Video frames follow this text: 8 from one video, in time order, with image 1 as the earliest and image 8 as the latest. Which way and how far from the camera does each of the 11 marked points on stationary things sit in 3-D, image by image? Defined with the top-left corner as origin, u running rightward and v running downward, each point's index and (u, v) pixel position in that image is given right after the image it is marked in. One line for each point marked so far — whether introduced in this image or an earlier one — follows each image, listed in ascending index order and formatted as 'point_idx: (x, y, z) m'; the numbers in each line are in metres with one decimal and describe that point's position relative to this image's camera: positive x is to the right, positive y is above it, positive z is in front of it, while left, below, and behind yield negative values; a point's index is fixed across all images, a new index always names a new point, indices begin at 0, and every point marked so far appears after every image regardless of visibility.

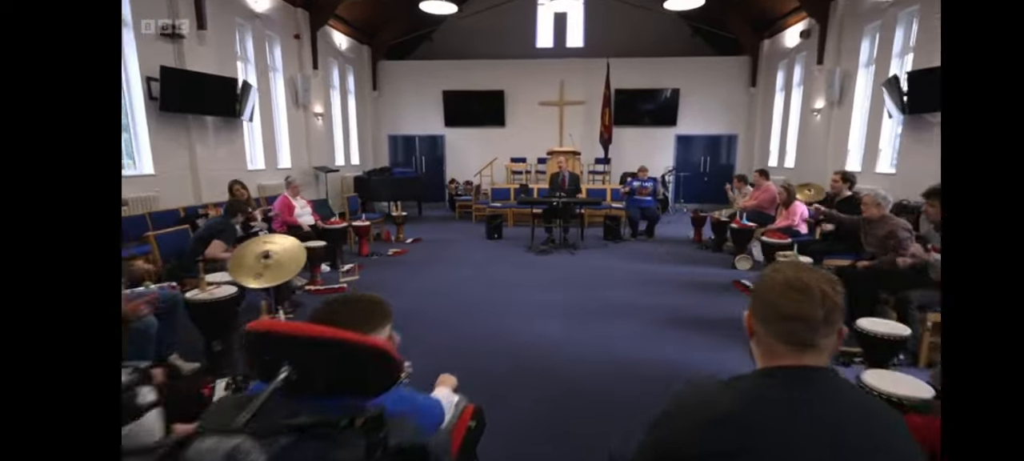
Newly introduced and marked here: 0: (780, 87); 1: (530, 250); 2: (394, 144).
0: (+5.9, +3.1, +9.6) m
1: (+0.2, -0.3, +6.4) m
2: (-3.1, +2.2, +11.4) m
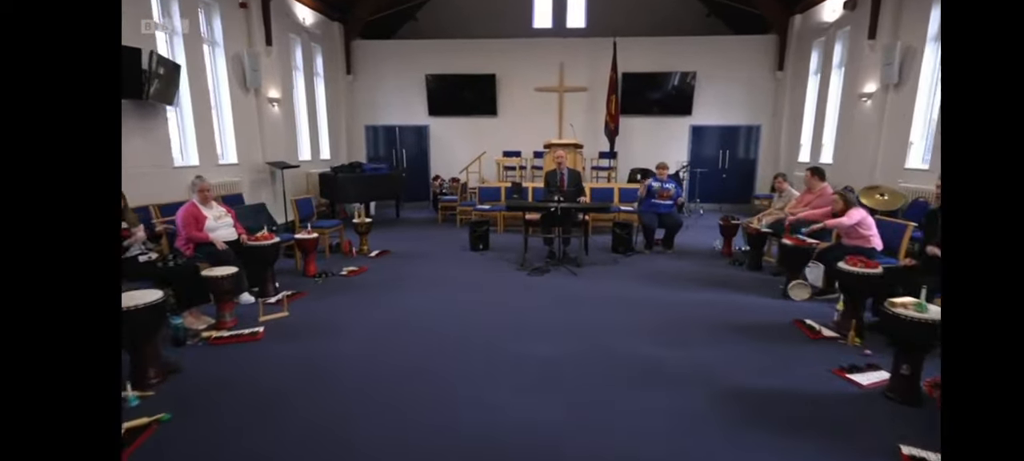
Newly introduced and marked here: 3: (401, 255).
0: (+5.8, +3.0, +8.3) m
1: (+0.1, -0.4, +5.2) m
2: (-3.2, +2.2, +10.1) m
3: (-1.5, -0.3, +5.9) m
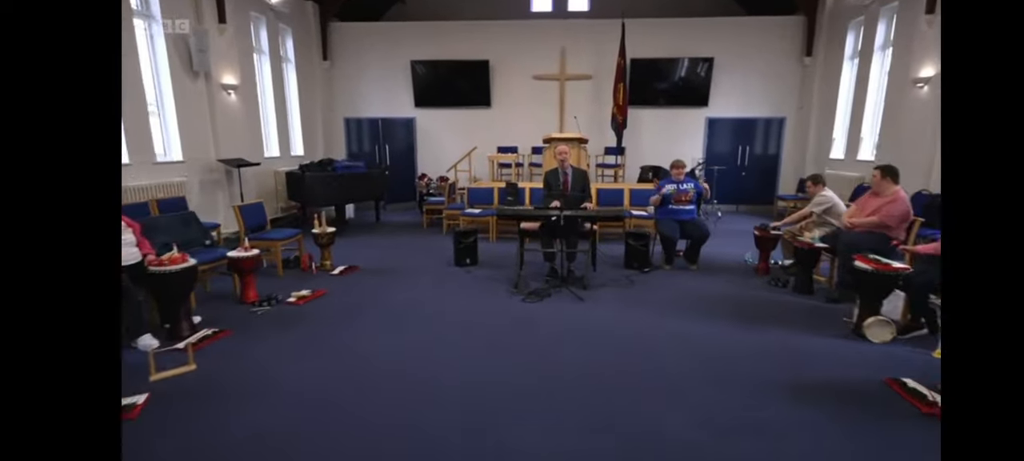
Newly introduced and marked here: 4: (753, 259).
0: (+5.7, +2.9, +7.4) m
1: (0.0, -0.6, +4.2) m
2: (-3.3, +2.1, +9.1) m
3: (-1.6, -0.4, +5.0) m
4: (+2.8, -0.3, +5.1) m
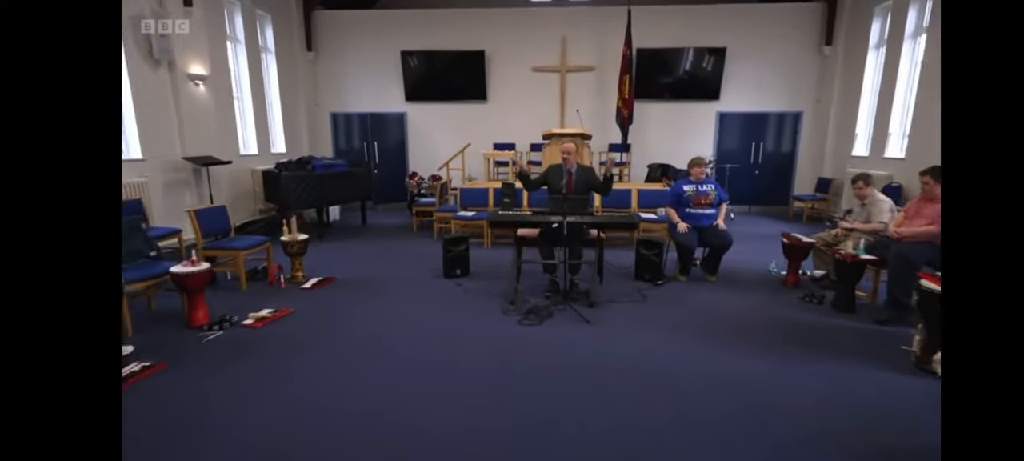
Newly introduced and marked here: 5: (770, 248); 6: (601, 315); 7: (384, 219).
0: (+5.6, +2.9, +6.8) m
1: (0.0, -0.6, +3.7) m
2: (-3.4, +2.0, +8.5) m
3: (-1.6, -0.5, +4.4) m
4: (+2.7, -0.4, +4.6) m
5: (+3.2, -0.3, +5.5) m
6: (+0.7, -0.7, +3.5) m
7: (-2.1, +0.2, +7.3) m
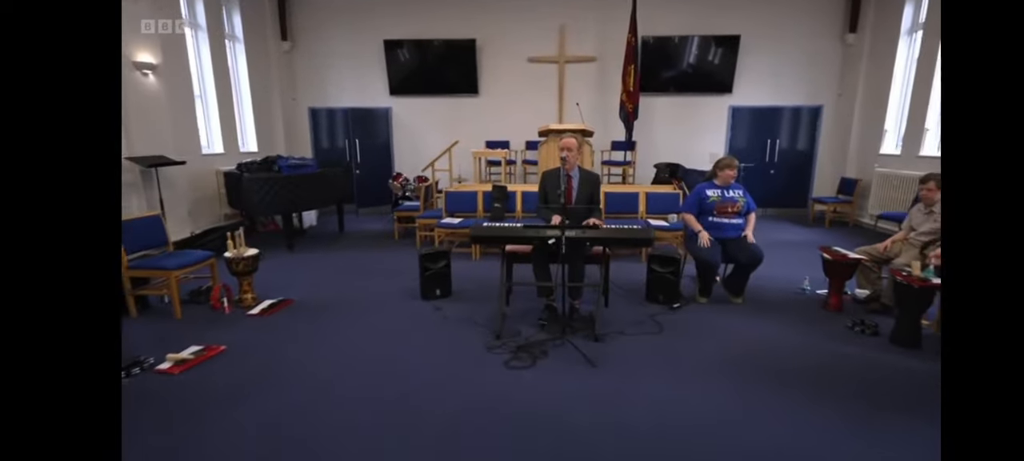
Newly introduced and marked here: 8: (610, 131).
0: (+5.5, +2.8, +6.1) m
1: (-0.1, -0.7, +3.0) m
2: (-3.5, +1.9, +7.8) m
3: (-1.7, -0.6, +3.7) m
4: (+2.6, -0.5, +3.9) m
5: (+3.1, -0.4, +4.9) m
6: (+0.6, -0.8, +2.9) m
7: (-2.2, +0.1, +6.6) m
8: (+1.7, +1.8, +7.9) m
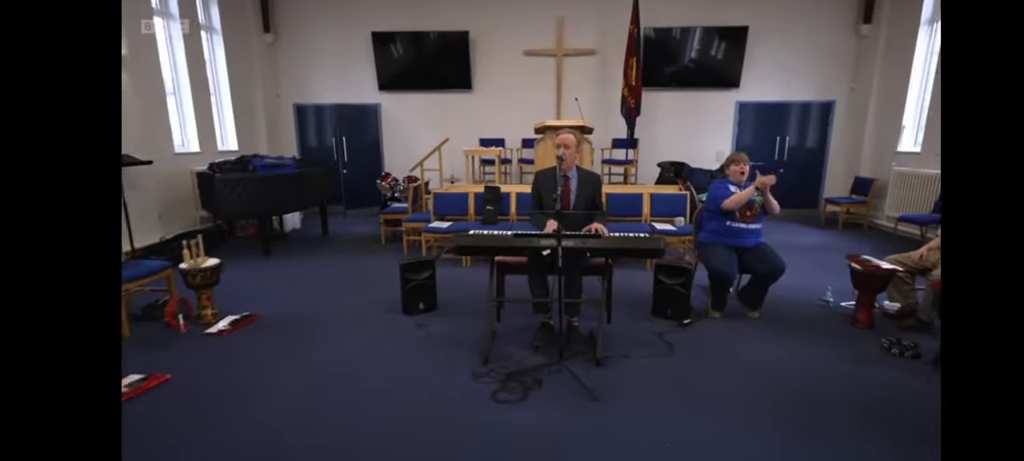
0: (+5.5, +2.8, +5.8) m
1: (-0.2, -0.8, +2.7) m
2: (-3.5, +1.9, +7.5) m
3: (-1.8, -0.7, +3.4) m
4: (+2.6, -0.5, +3.5) m
5: (+3.0, -0.4, +4.5) m
6: (+0.6, -0.8, +2.5) m
7: (-2.3, 0.0, +6.2) m
8: (+1.7, +1.8, +7.5) m
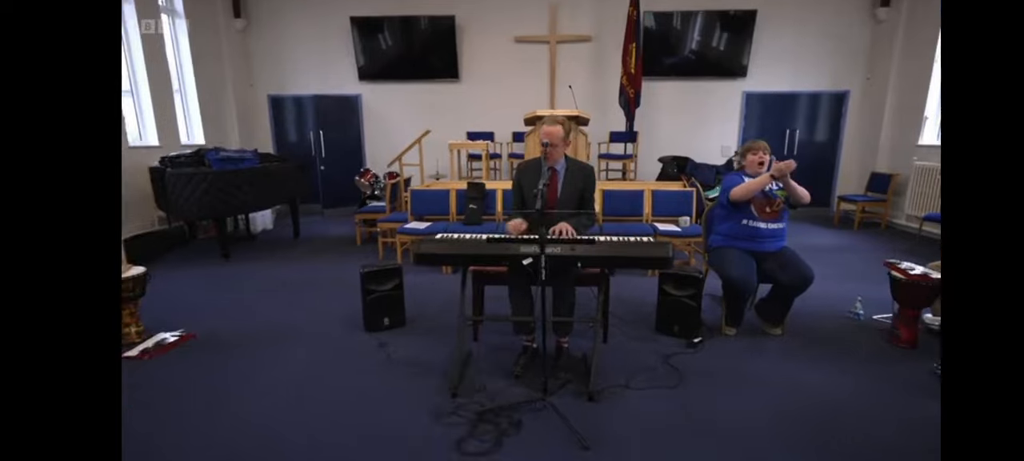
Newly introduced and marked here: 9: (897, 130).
0: (+5.3, +2.8, +5.3) m
1: (-0.3, -0.8, +2.2) m
2: (-3.7, +1.9, +7.0) m
3: (-1.9, -0.7, +2.9) m
4: (+2.5, -0.6, +3.1) m
5: (+2.9, -0.4, +4.0) m
6: (+0.4, -0.9, +2.0) m
7: (-2.4, 0.0, +5.7) m
8: (+1.5, +1.8, +7.0) m
9: (+5.3, +1.4, +6.1) m
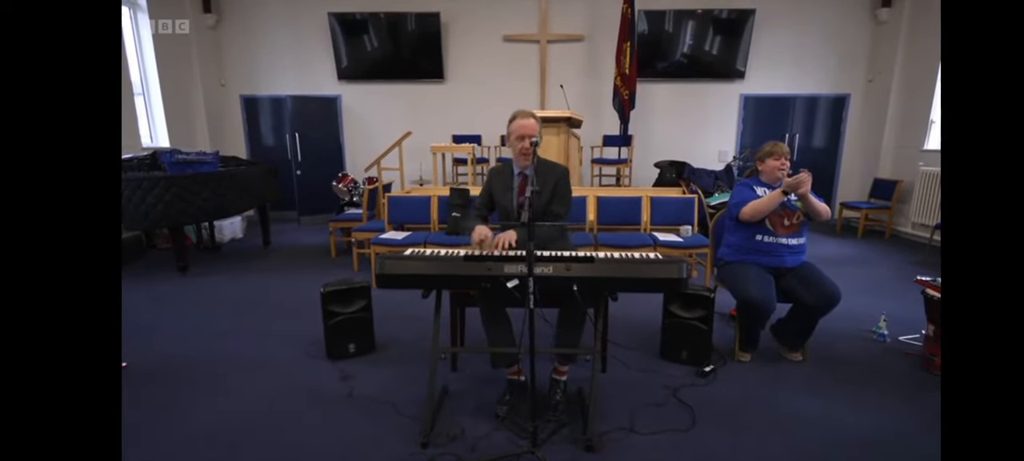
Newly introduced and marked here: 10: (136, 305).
0: (+5.2, +2.7, +5.1) m
1: (-0.4, -0.9, +1.8) m
2: (-3.9, +1.8, +6.6) m
3: (-2.0, -0.8, +2.5) m
4: (+2.4, -0.6, +2.8) m
5: (+2.8, -0.5, +3.7) m
6: (+0.4, -0.9, +1.7) m
7: (-2.6, -0.1, +5.3) m
8: (+1.4, +1.6, +6.7) m
9: (+5.2, +1.3, +5.9) m
10: (-3.0, -0.6, +3.6) m
